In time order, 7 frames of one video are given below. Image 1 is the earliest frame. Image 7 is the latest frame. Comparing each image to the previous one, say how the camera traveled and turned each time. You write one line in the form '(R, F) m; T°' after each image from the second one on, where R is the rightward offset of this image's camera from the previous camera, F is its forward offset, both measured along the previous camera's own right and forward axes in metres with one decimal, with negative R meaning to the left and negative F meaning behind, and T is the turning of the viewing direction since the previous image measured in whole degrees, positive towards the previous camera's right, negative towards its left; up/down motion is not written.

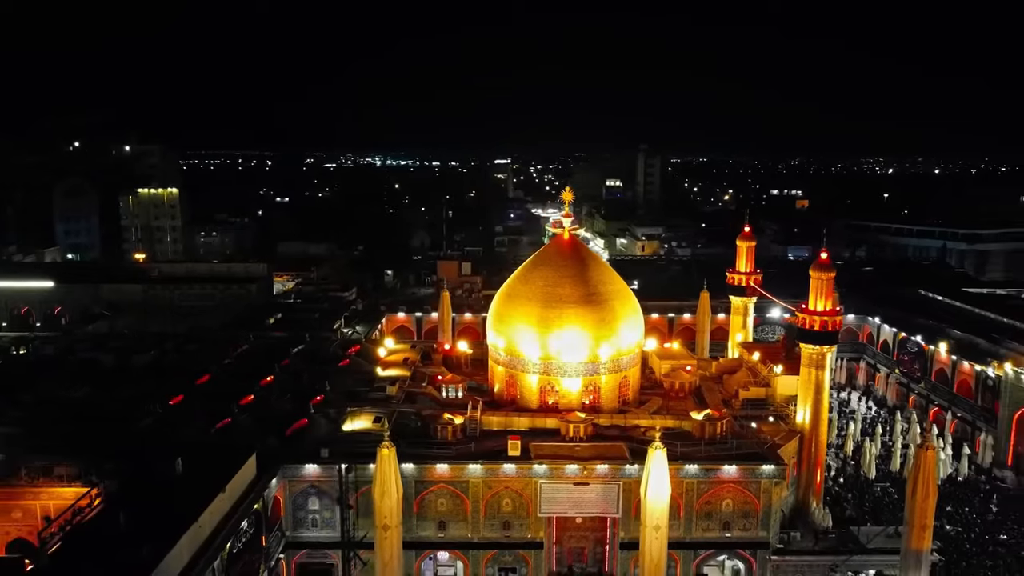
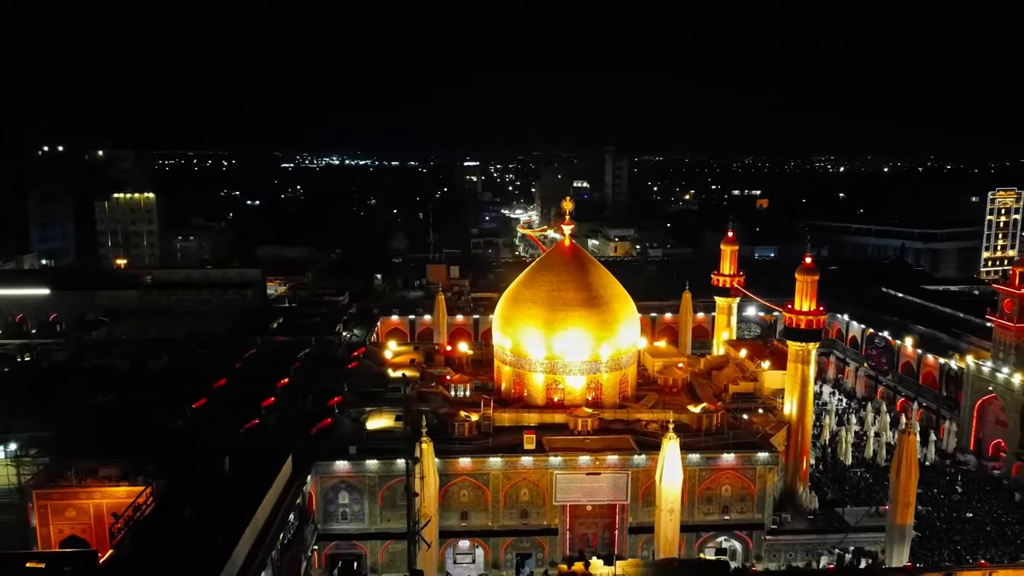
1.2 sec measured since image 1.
(-1.2, -1.2) m; +3°
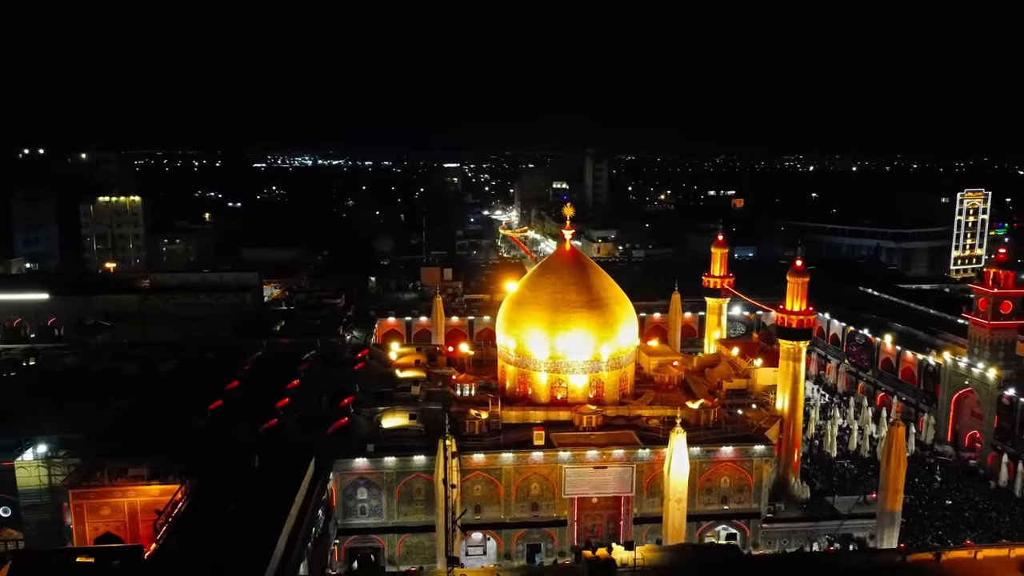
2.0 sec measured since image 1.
(-0.8, -0.8) m; +2°
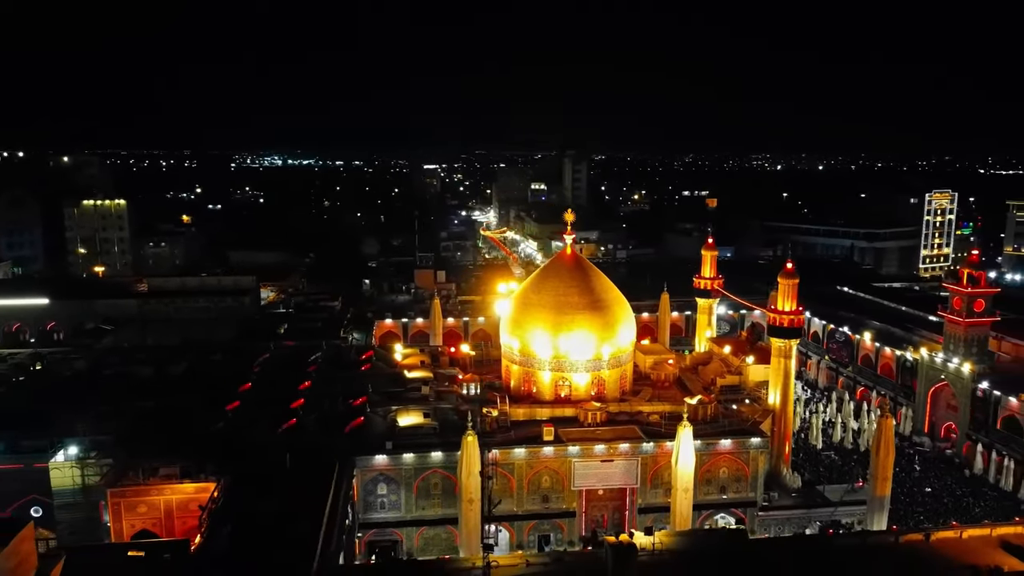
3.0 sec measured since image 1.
(-0.9, -0.9) m; +2°
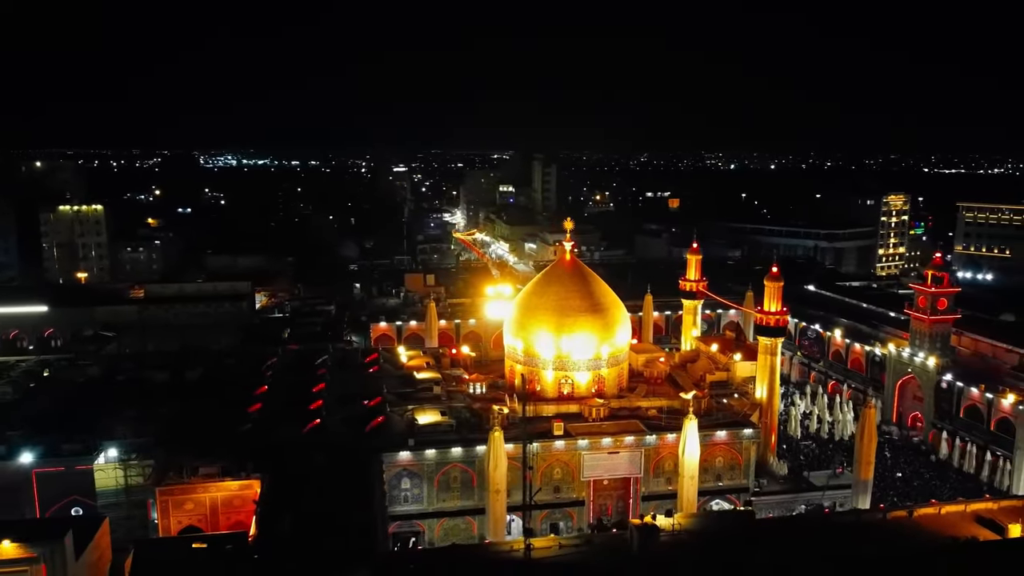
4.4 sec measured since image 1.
(-1.4, -1.3) m; +3°
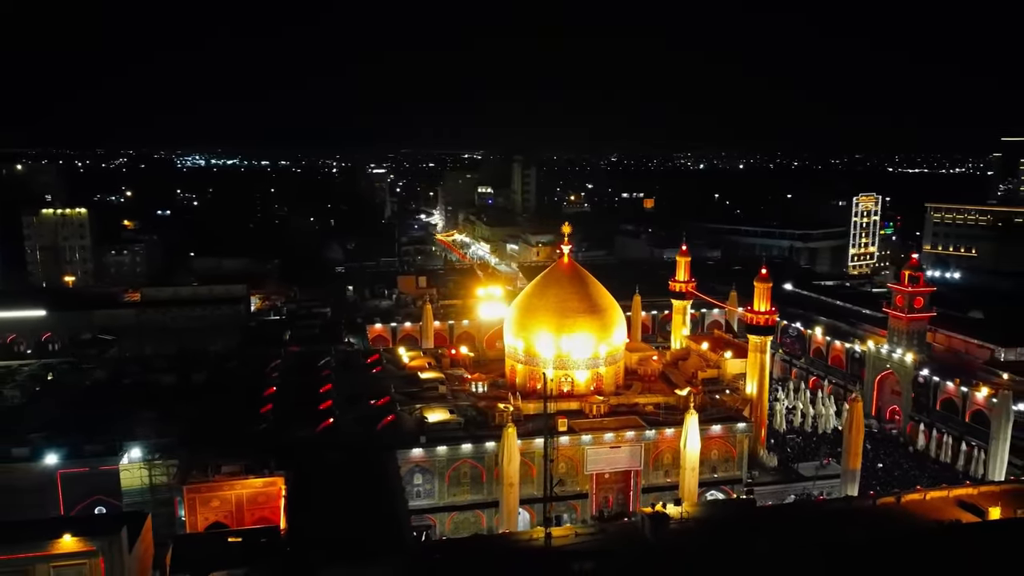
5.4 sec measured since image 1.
(-0.9, -0.8) m; +2°
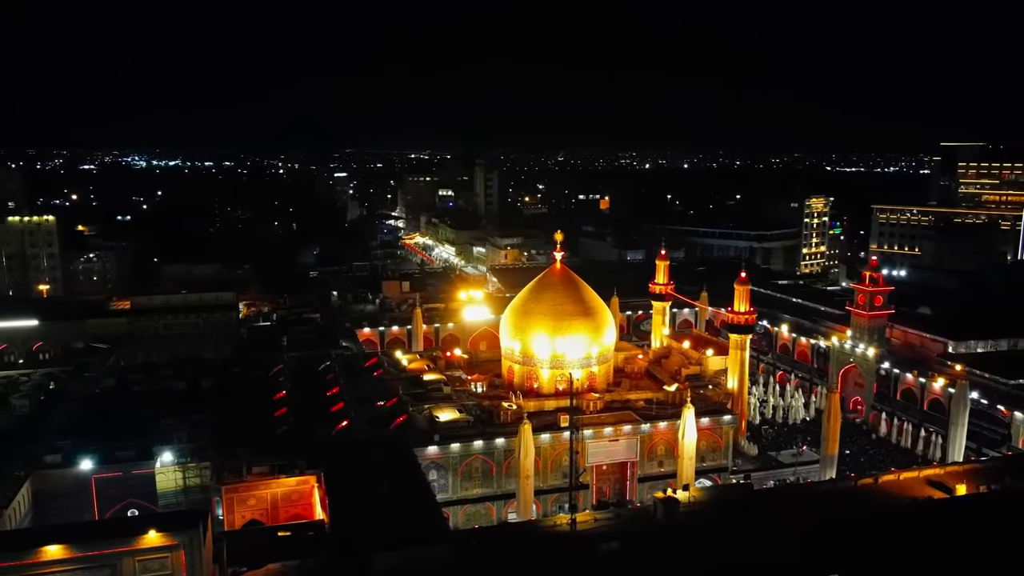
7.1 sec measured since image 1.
(-1.6, -1.3) m; +4°
